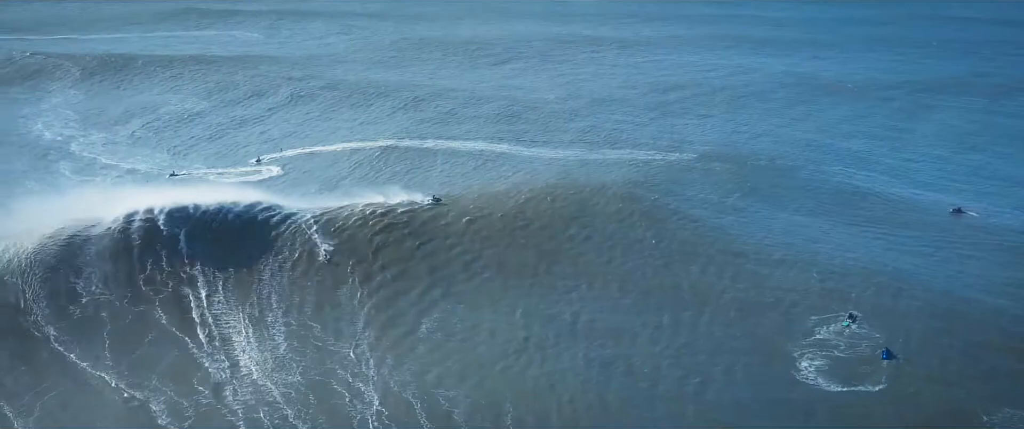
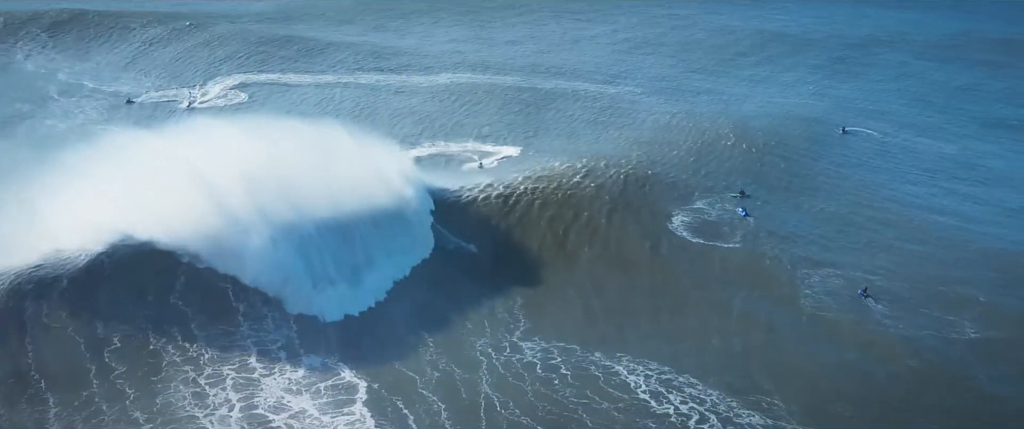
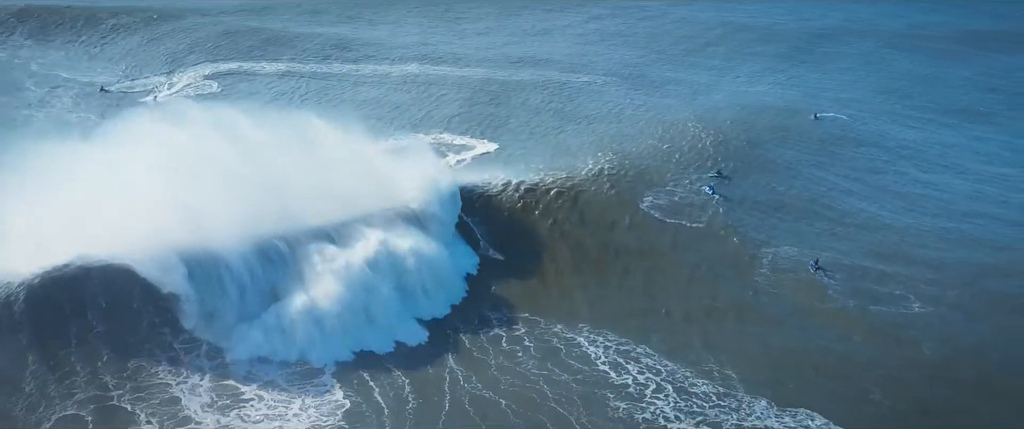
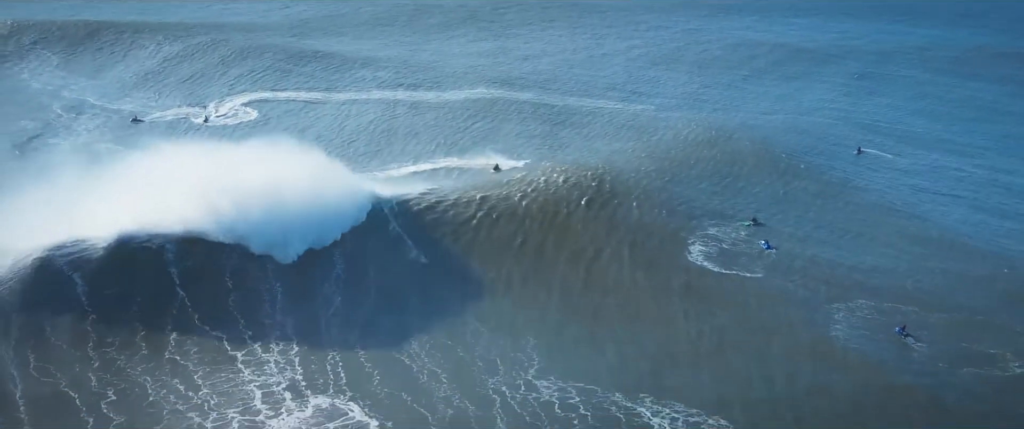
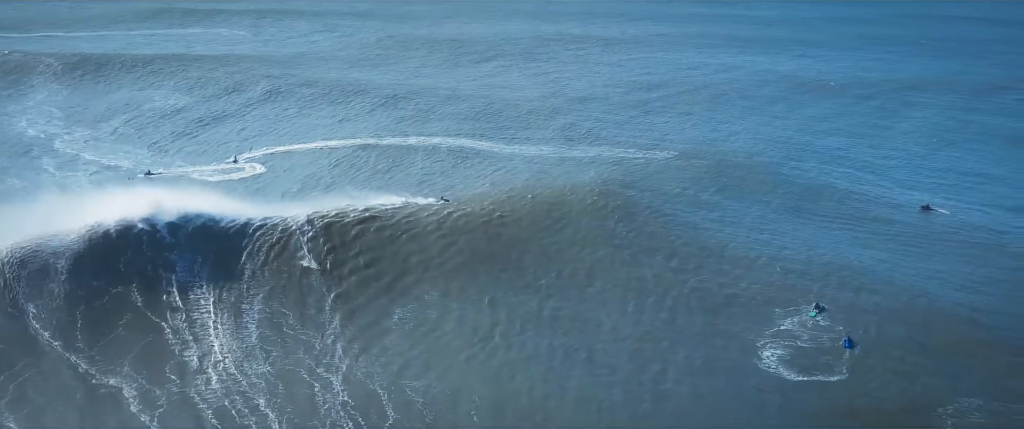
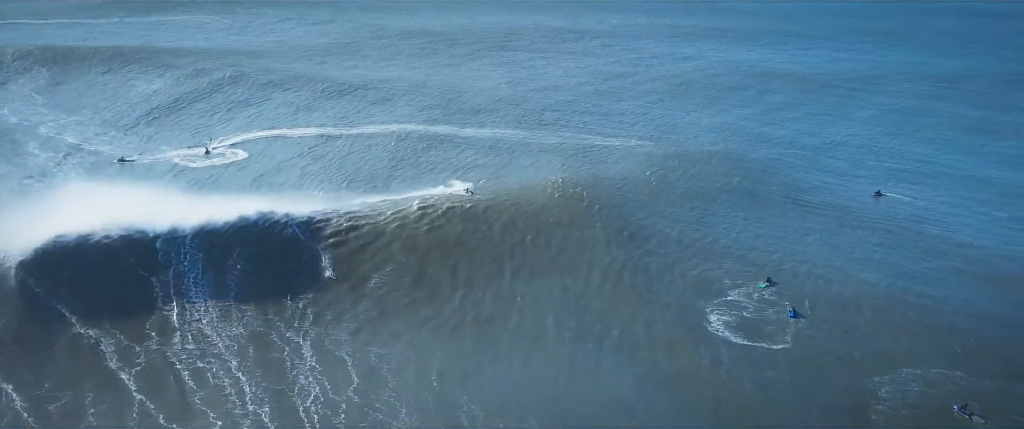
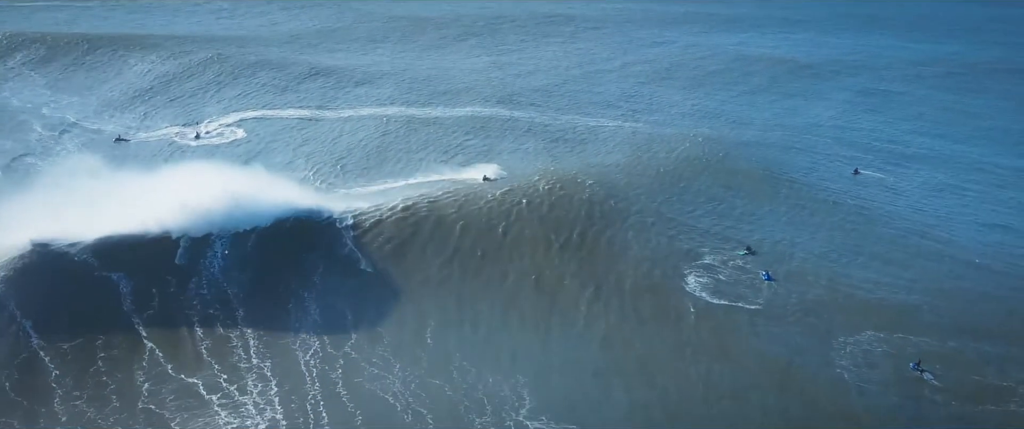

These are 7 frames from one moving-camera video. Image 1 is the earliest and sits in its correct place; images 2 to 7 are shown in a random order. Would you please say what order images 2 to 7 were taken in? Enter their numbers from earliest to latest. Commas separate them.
5, 6, 7, 4, 2, 3
